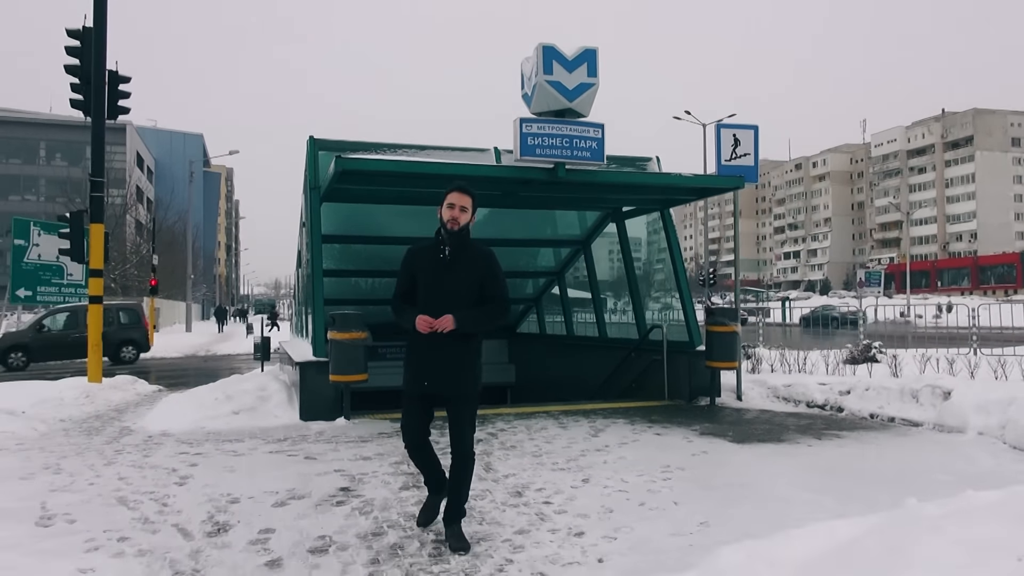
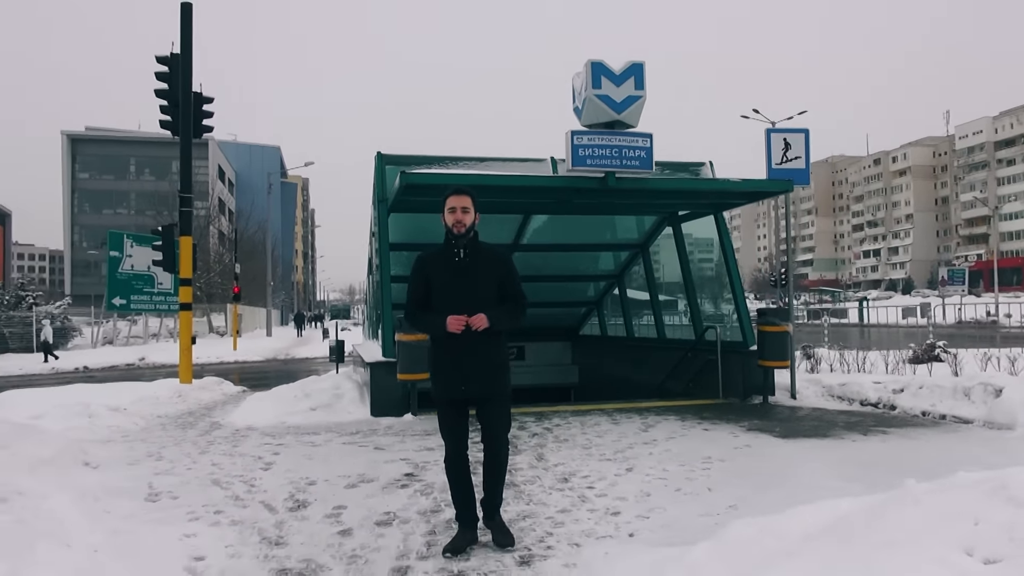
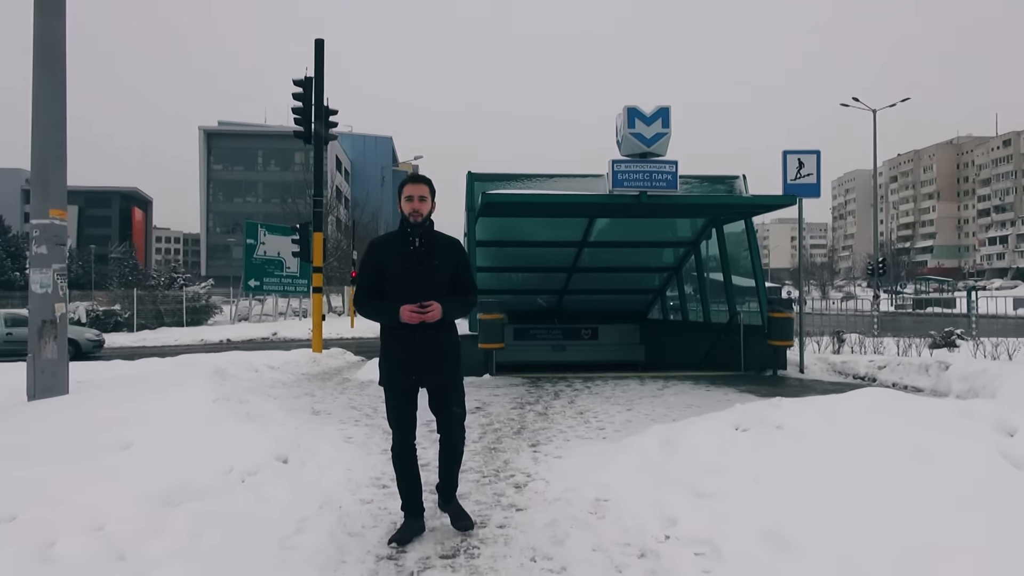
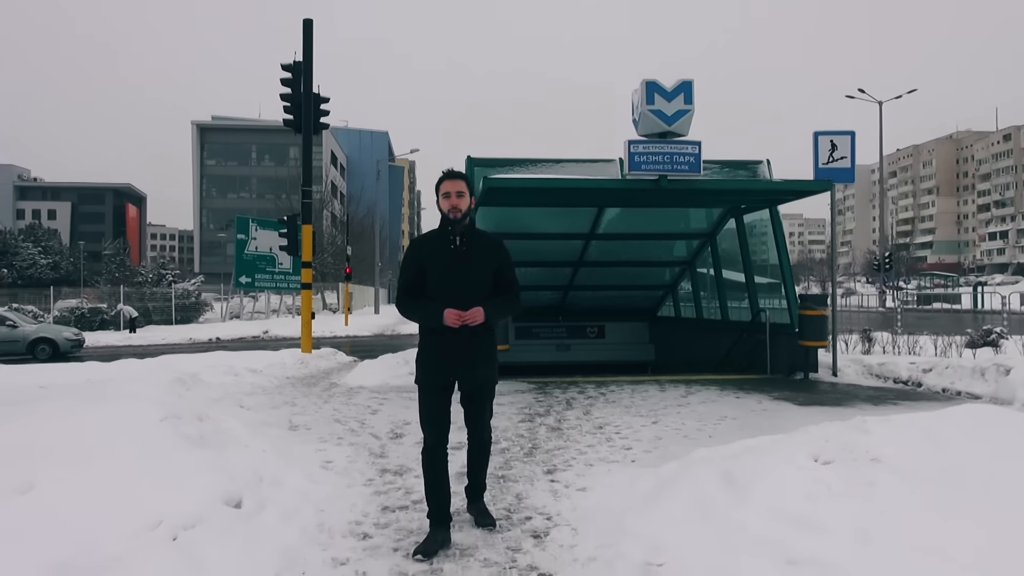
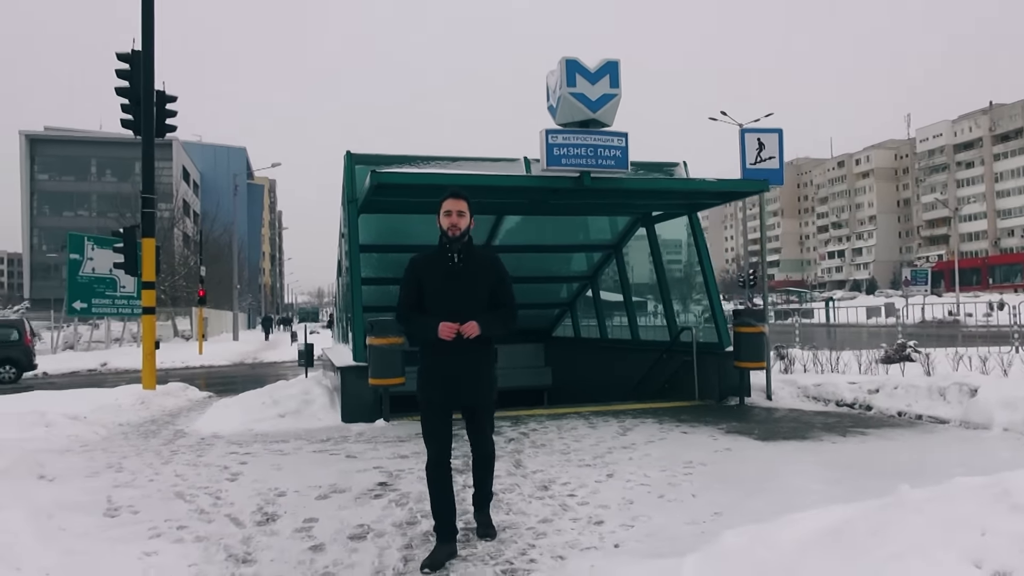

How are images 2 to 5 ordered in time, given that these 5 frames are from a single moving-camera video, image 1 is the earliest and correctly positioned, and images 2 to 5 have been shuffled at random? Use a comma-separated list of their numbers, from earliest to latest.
5, 2, 4, 3
